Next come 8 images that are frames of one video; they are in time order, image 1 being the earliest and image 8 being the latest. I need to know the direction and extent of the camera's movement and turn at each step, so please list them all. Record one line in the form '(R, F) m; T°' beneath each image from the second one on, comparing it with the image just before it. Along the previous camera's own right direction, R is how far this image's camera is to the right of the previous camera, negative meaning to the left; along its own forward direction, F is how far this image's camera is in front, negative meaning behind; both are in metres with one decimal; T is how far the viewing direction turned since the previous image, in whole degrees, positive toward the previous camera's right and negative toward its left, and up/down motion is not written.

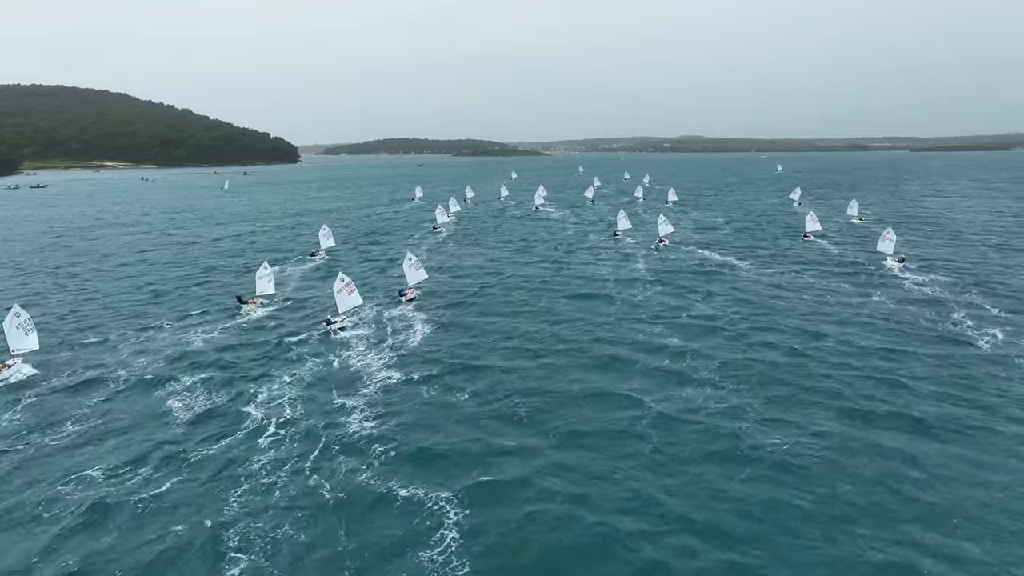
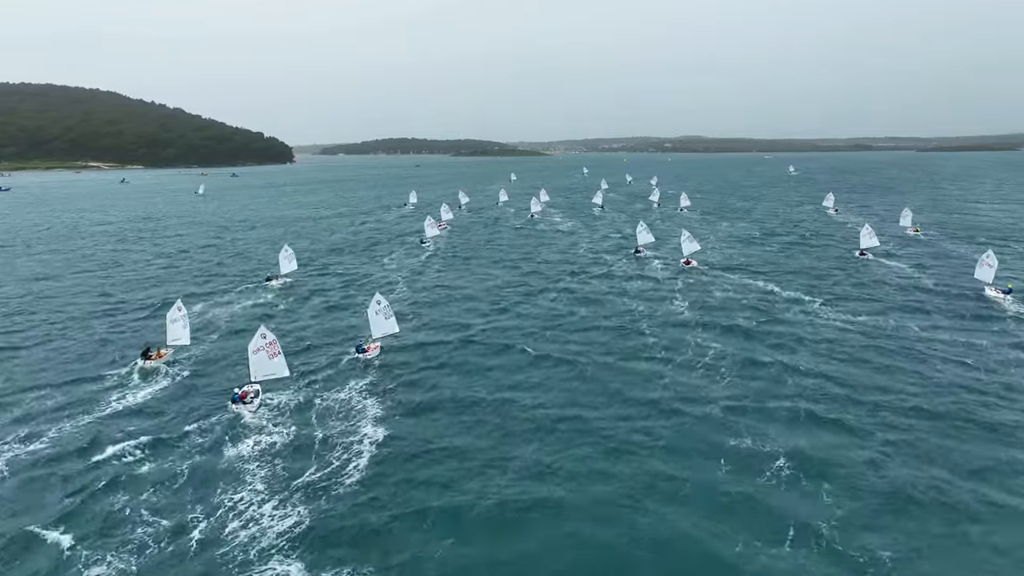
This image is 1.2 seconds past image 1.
(-0.2, +16.0) m; 0°
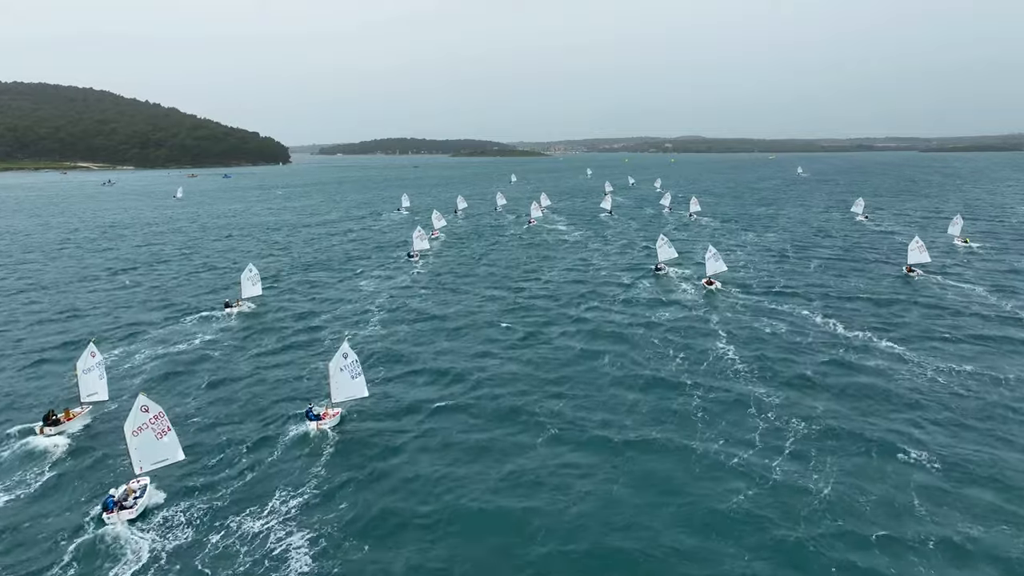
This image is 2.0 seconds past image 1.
(-0.2, +10.7) m; 0°
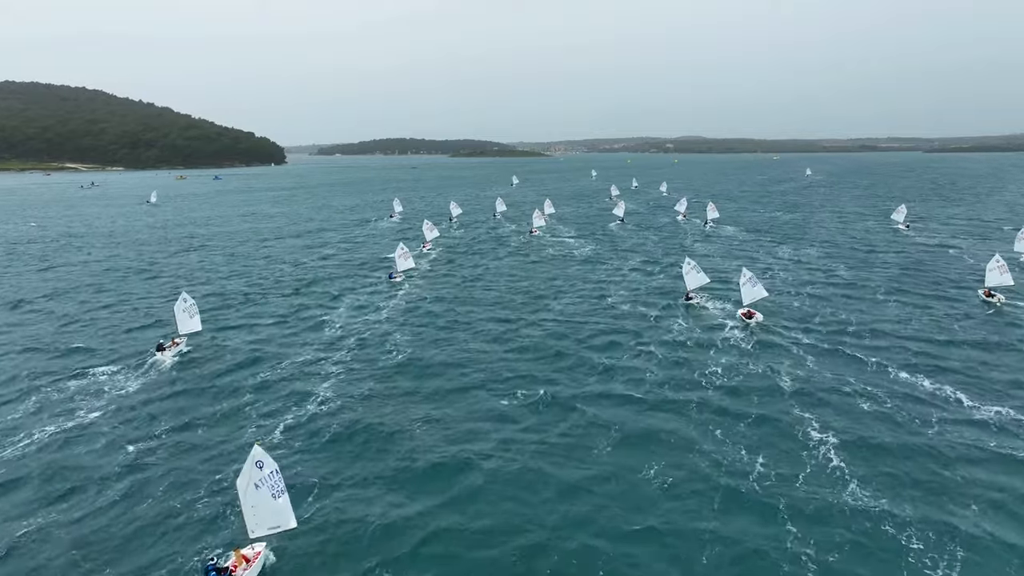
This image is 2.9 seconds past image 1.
(-0.2, +12.2) m; 0°
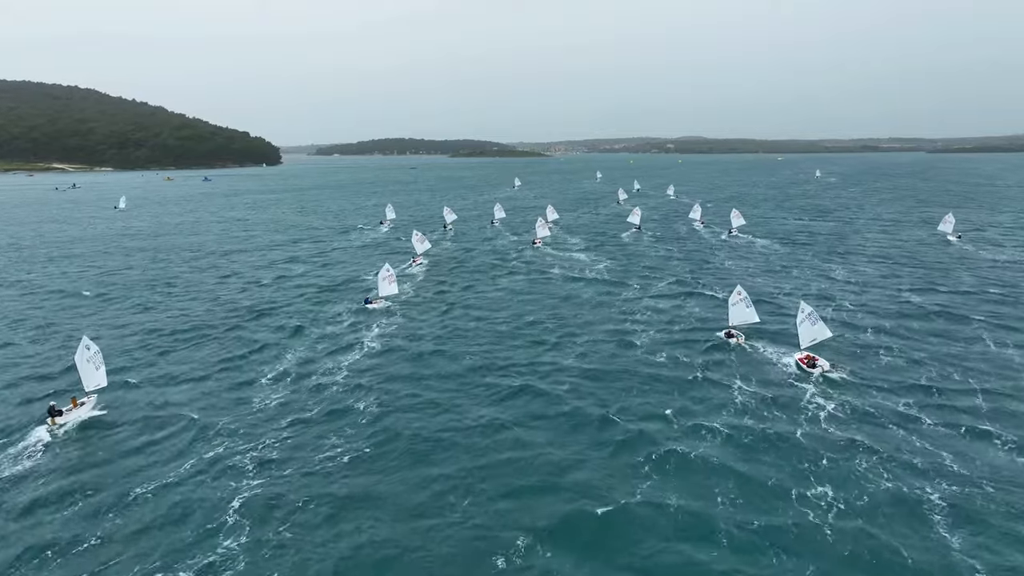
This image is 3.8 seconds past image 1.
(-0.3, +12.0) m; 0°
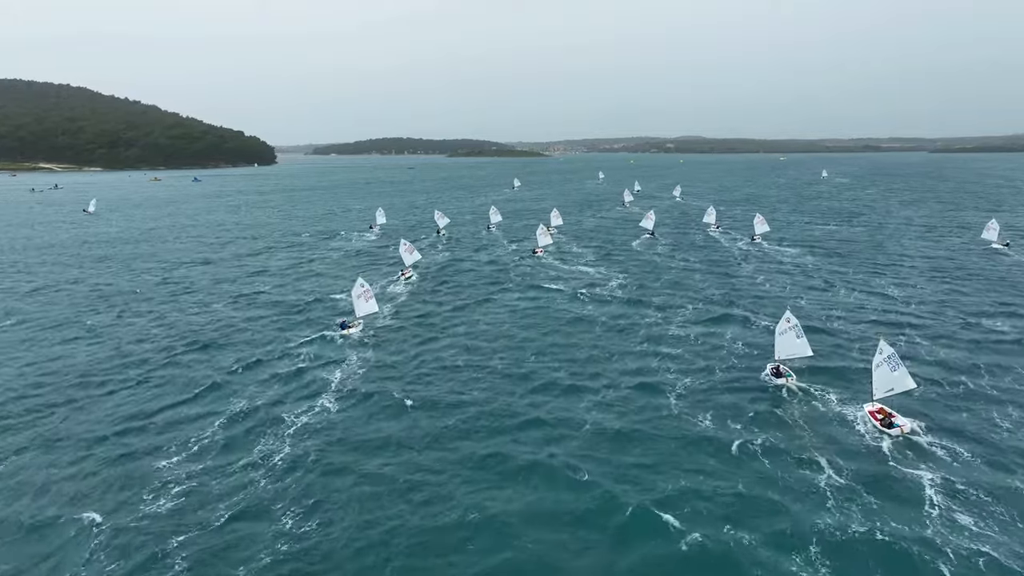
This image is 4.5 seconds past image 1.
(-0.1, +9.6) m; 0°
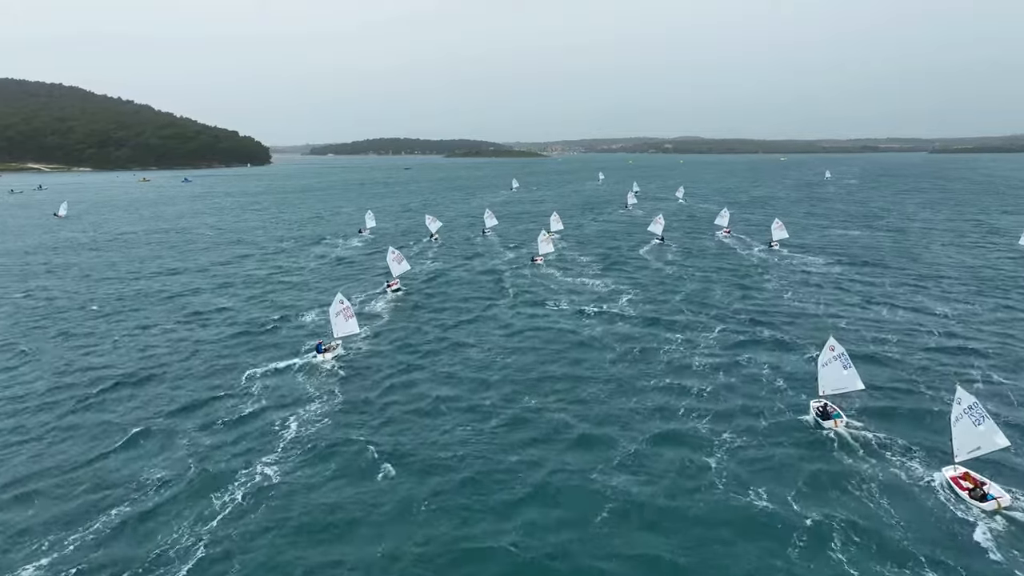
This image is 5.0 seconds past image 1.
(+0.1, +7.2) m; 0°
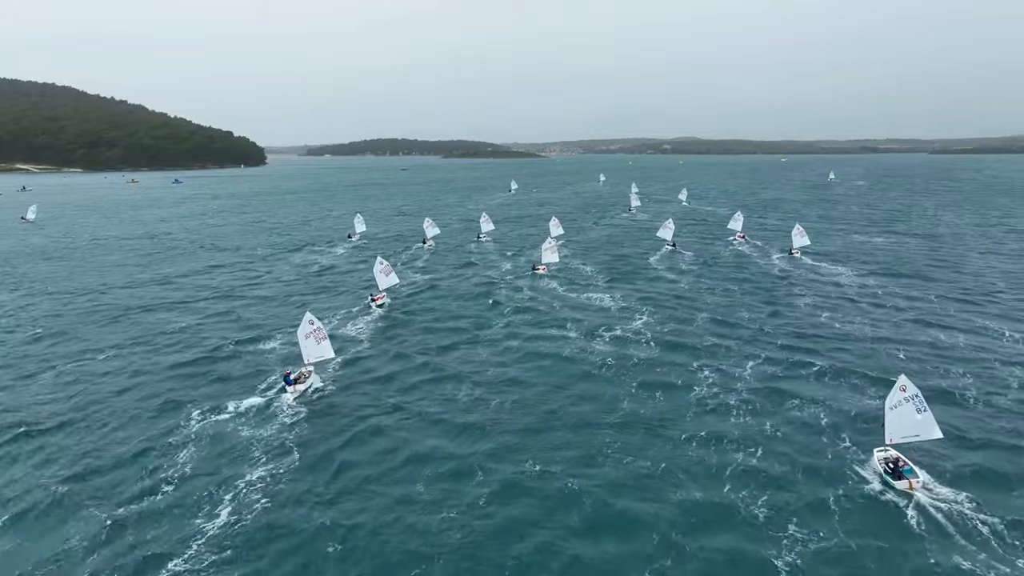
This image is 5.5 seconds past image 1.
(+0.1, +7.1) m; 0°
